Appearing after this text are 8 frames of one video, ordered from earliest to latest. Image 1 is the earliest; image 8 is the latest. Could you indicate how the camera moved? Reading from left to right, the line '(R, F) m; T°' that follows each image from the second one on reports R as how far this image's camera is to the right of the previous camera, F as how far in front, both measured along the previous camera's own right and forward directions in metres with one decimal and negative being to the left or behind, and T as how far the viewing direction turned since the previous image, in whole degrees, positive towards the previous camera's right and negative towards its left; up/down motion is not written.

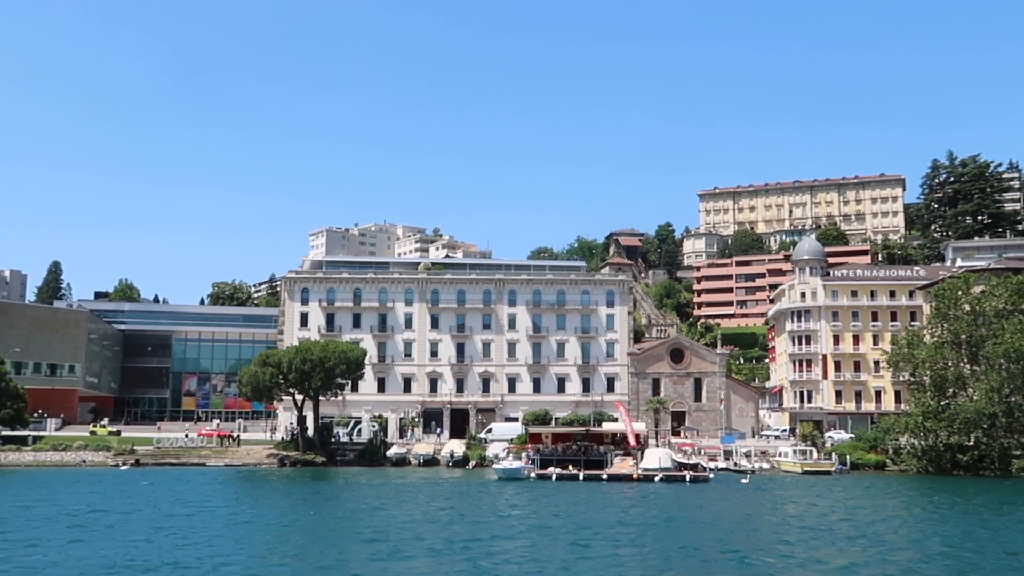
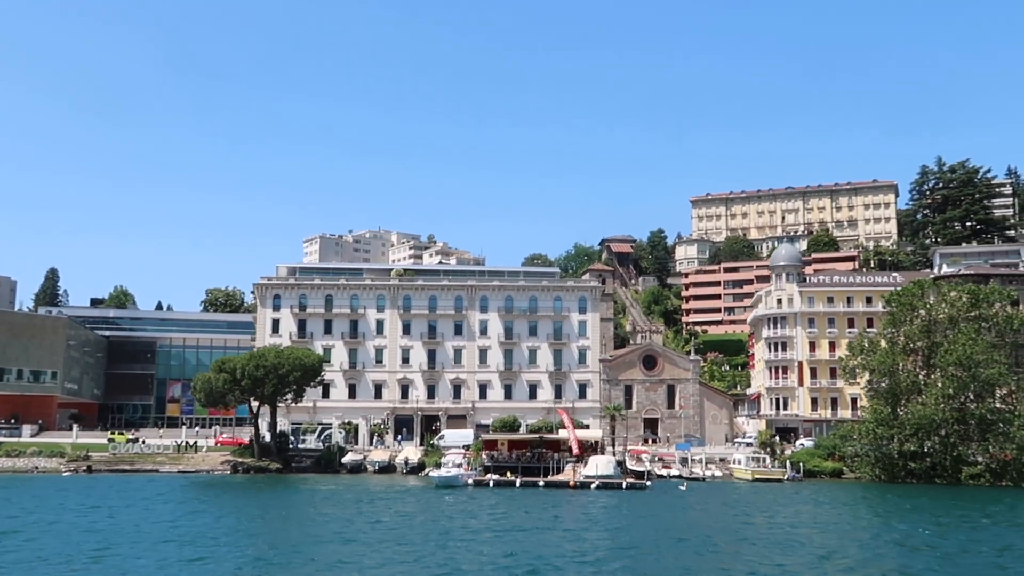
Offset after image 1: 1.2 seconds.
(+4.3, +0.4) m; 0°
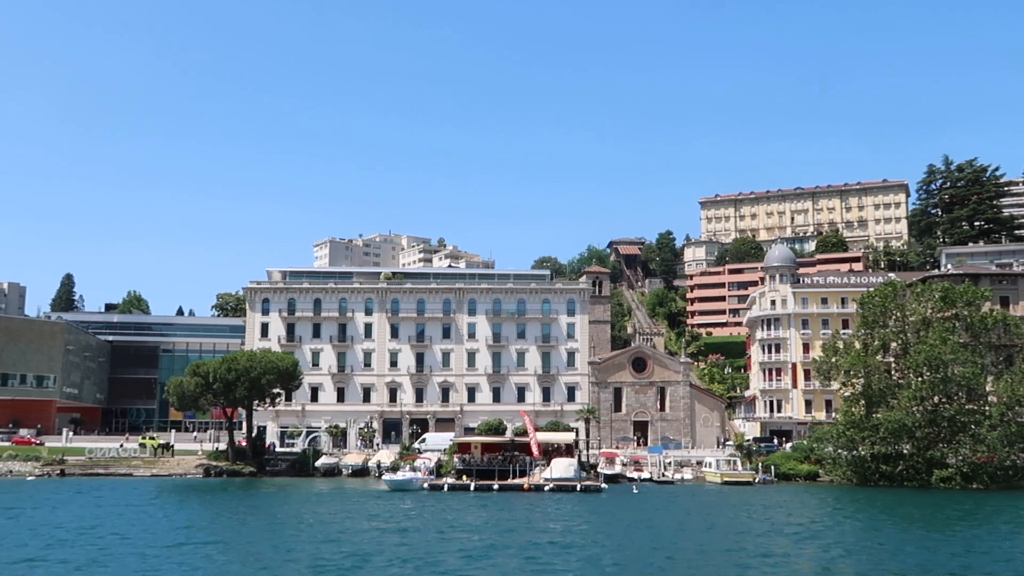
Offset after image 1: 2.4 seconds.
(+4.2, +0.4) m; -1°
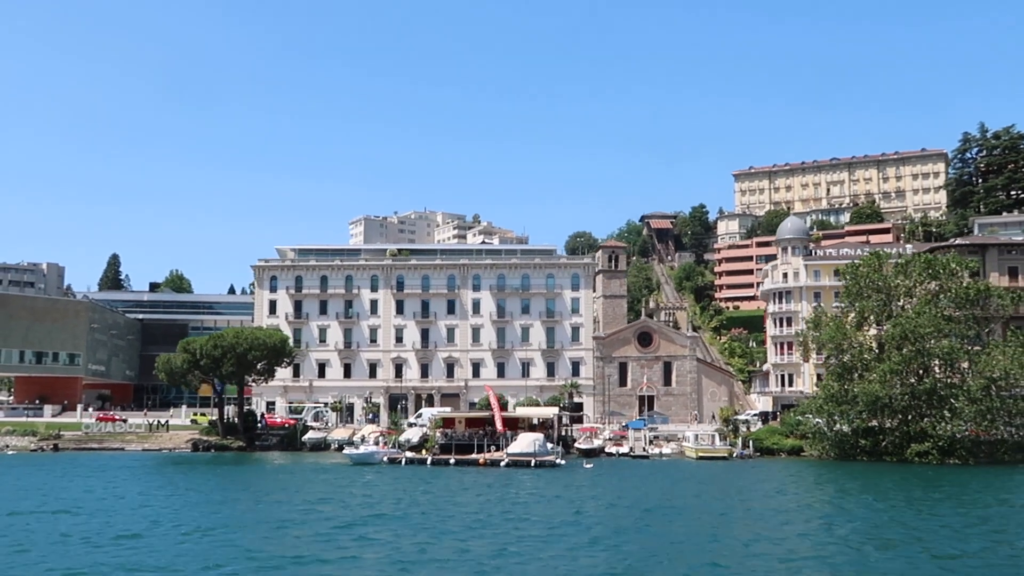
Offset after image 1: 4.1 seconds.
(+5.8, +0.4) m; -3°
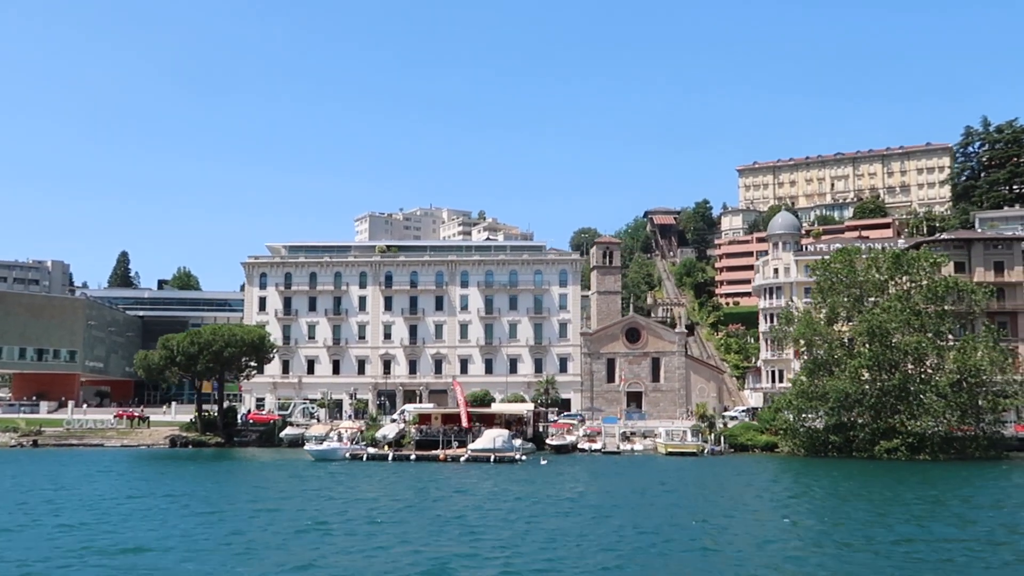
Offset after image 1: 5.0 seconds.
(+3.3, 0.0) m; -1°
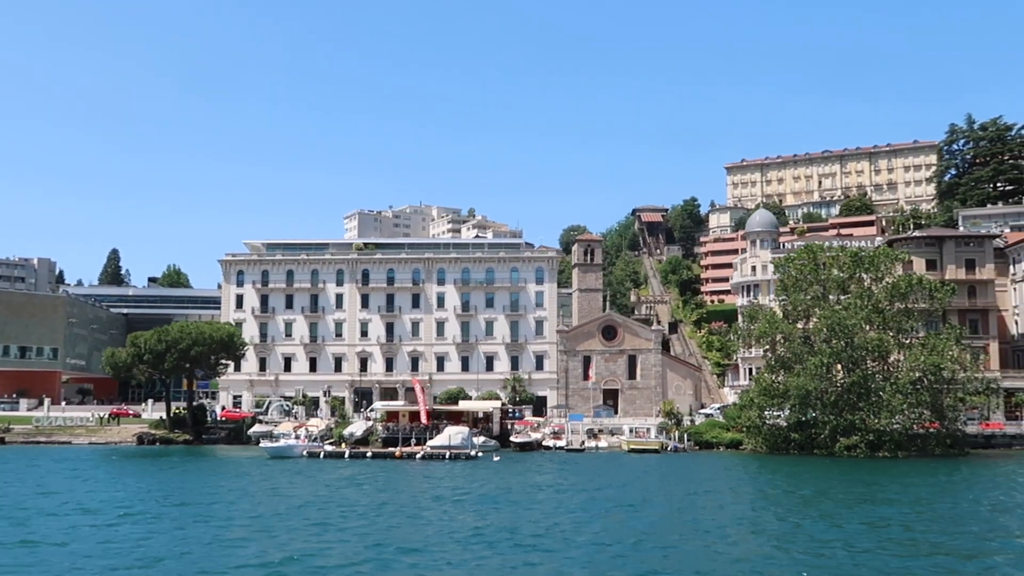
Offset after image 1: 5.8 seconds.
(+2.5, -0.1) m; 0°
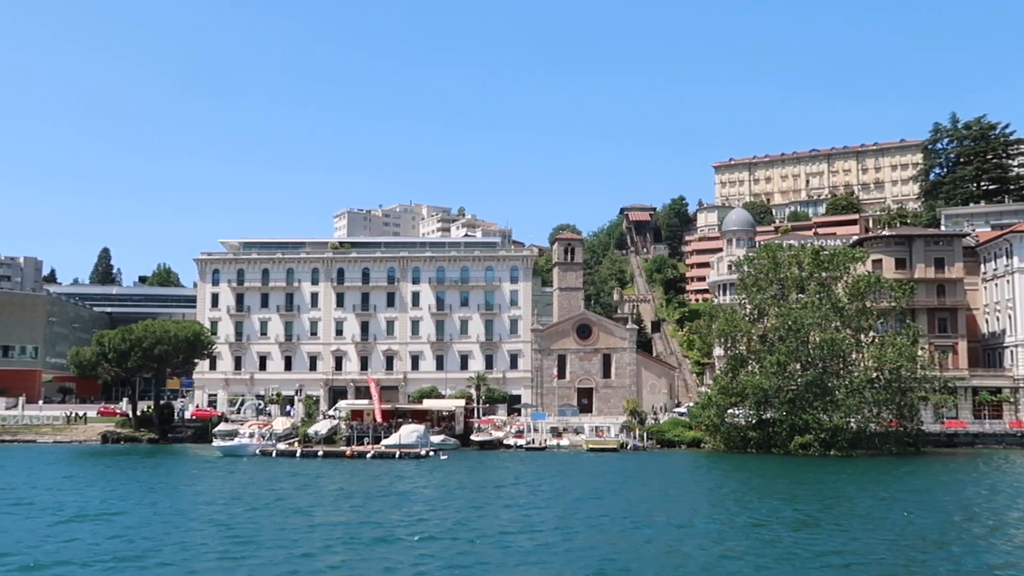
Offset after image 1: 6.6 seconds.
(+2.8, -0.1) m; 0°
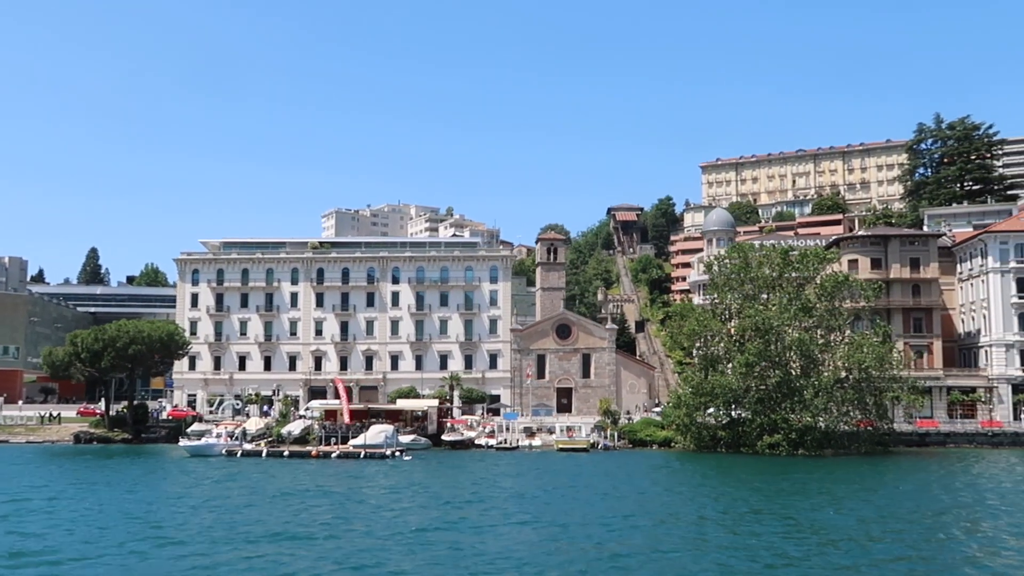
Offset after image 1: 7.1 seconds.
(+1.6, -0.1) m; 0°
